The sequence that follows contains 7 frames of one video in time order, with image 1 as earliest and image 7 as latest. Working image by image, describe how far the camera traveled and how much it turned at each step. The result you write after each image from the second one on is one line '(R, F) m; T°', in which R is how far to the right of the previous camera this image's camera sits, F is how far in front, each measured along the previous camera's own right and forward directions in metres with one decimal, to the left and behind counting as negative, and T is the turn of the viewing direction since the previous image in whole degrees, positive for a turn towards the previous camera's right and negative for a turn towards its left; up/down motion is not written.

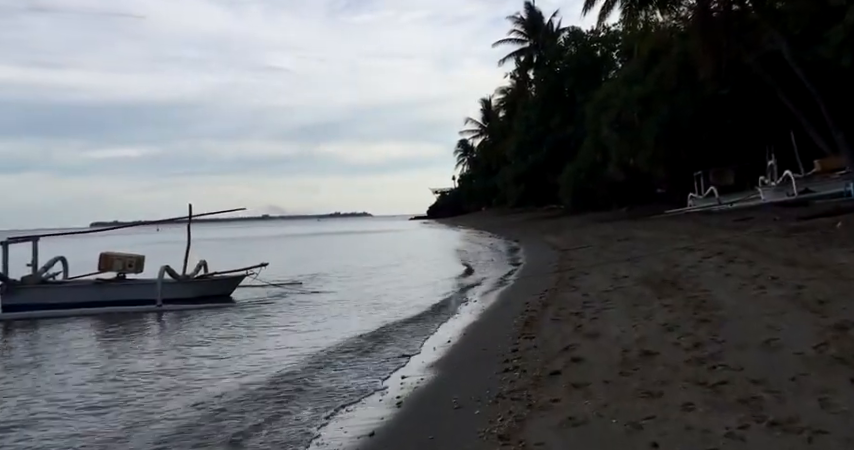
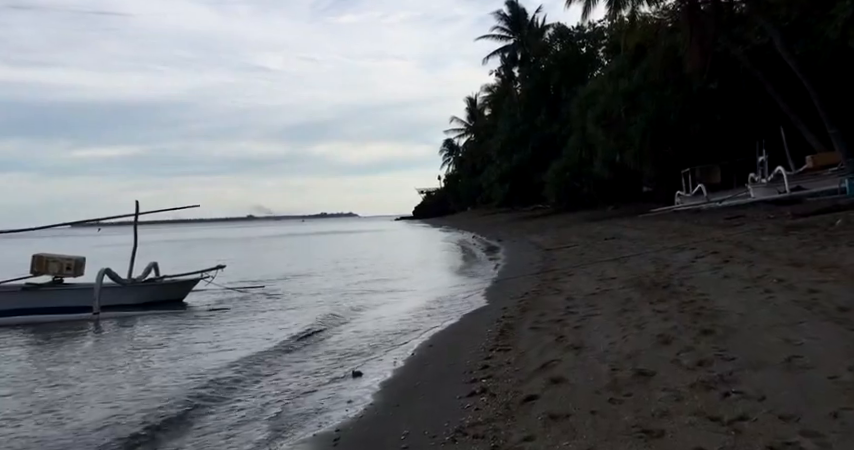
(+0.3, +1.1) m; +1°
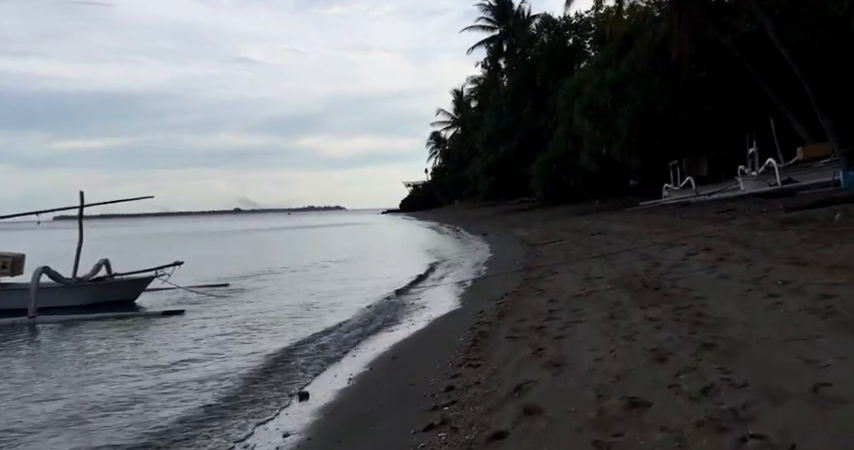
(+0.2, +0.9) m; +1°
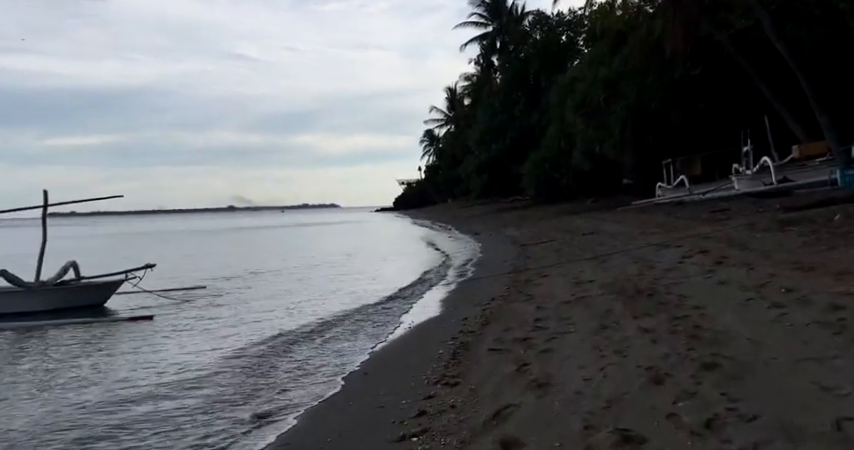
(+0.2, +0.6) m; +1°
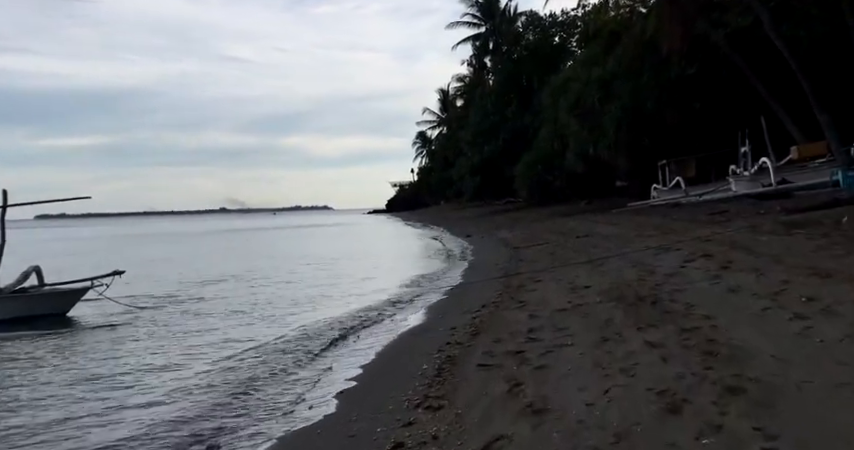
(+0.1, +0.7) m; +1°
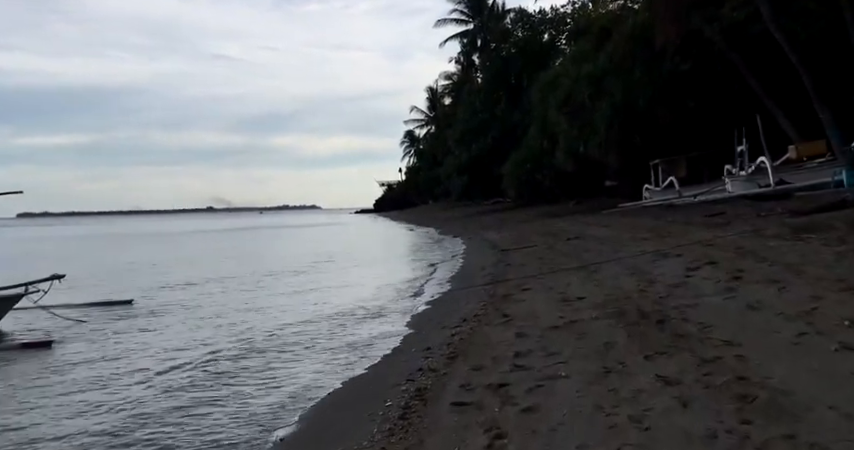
(+0.2, +1.1) m; +1°
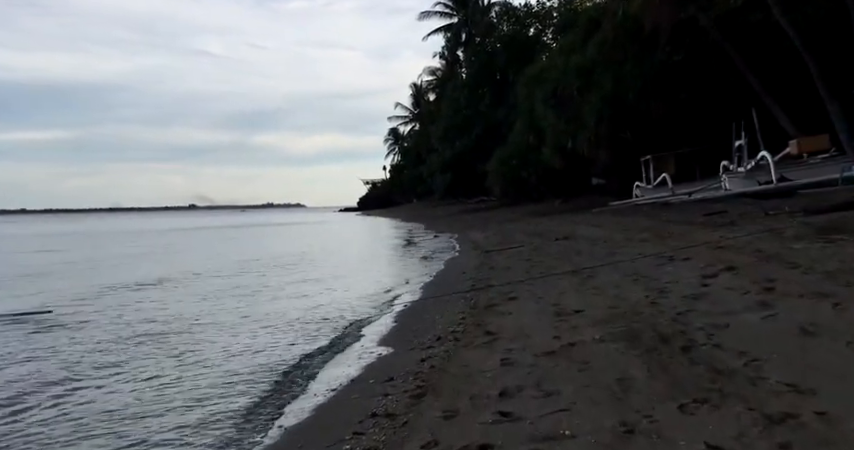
(+0.2, +1.6) m; +1°
